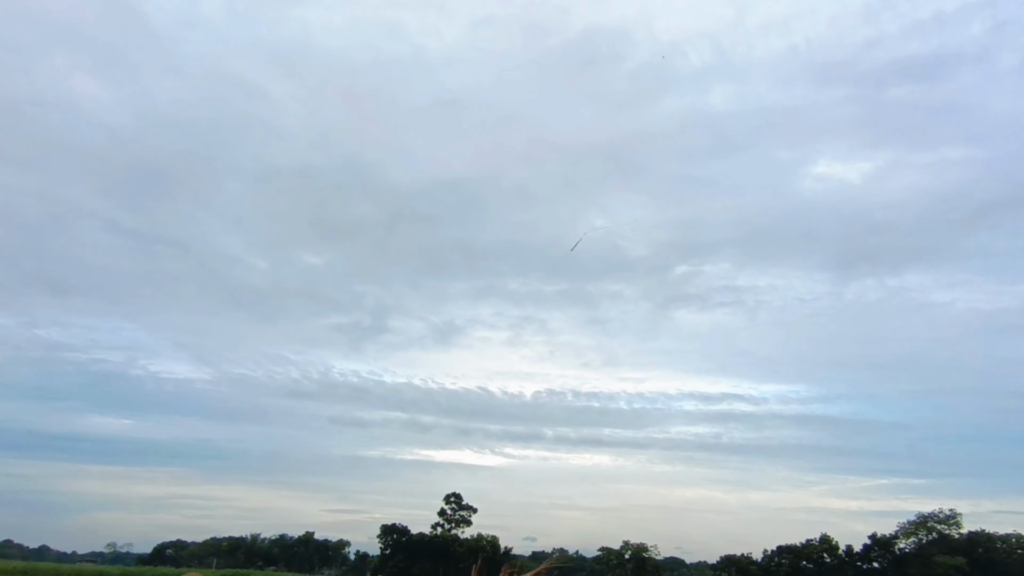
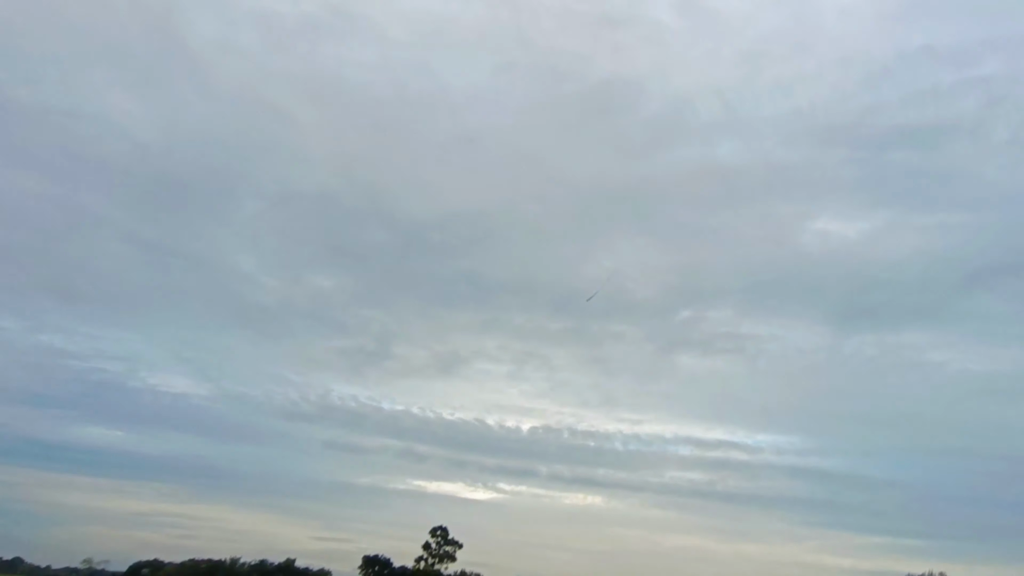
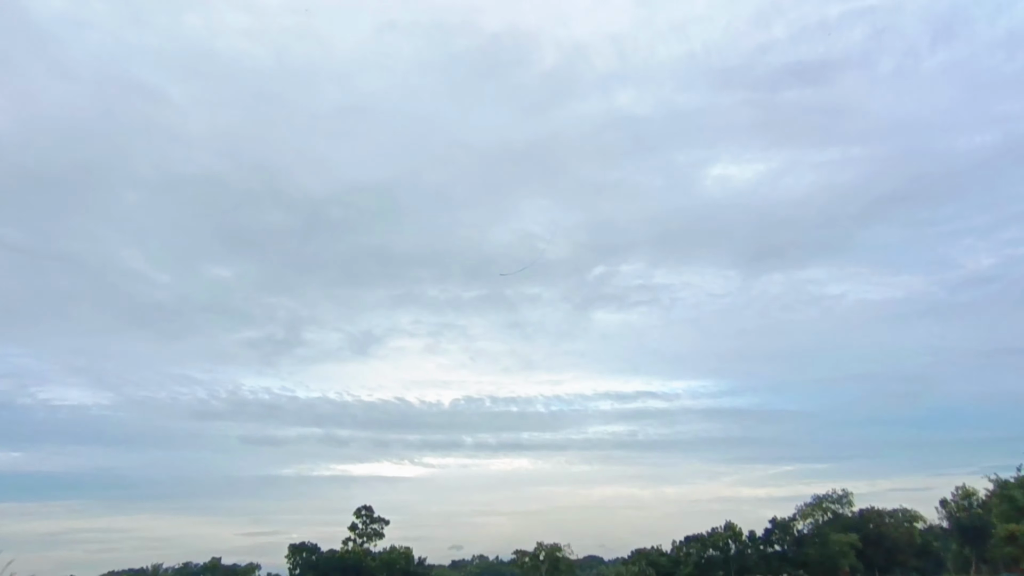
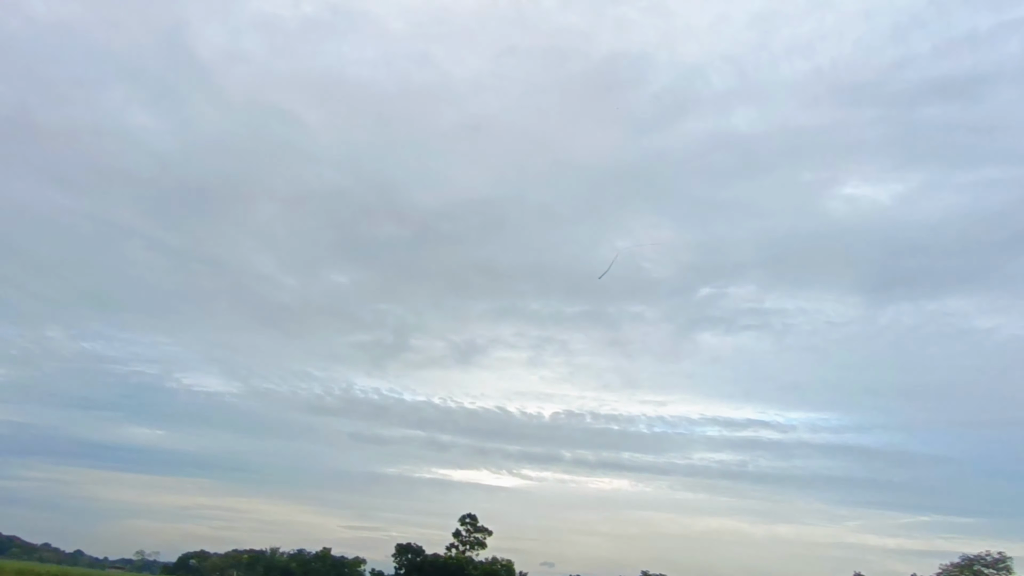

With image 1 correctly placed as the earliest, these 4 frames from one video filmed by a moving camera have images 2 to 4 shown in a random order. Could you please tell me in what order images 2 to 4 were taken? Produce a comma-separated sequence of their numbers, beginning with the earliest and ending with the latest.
4, 2, 3
